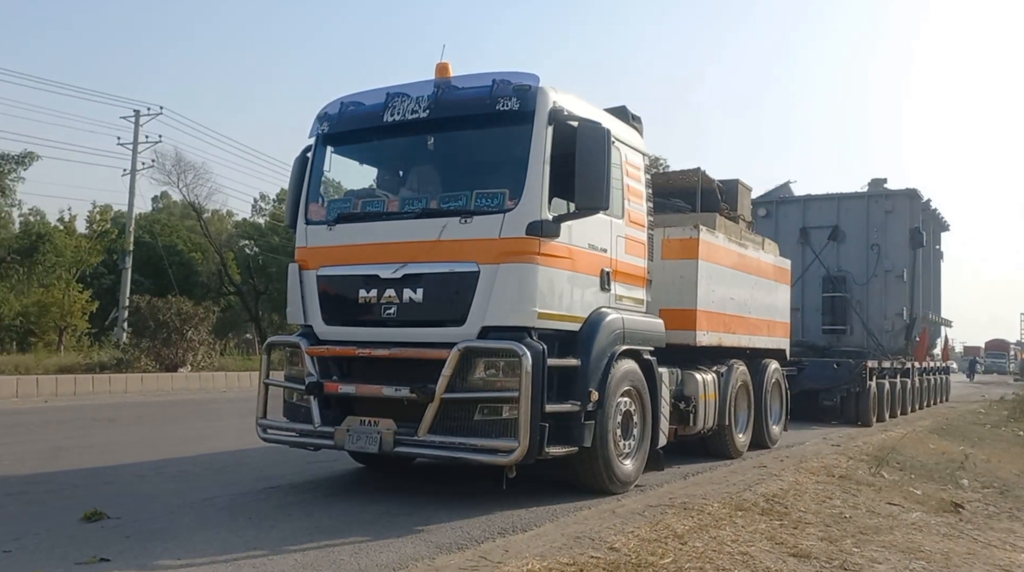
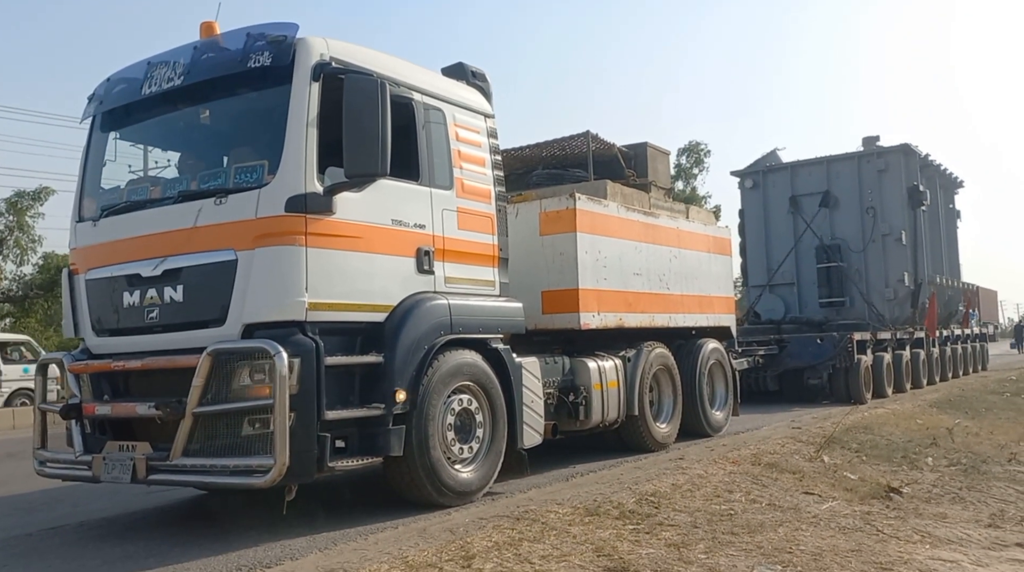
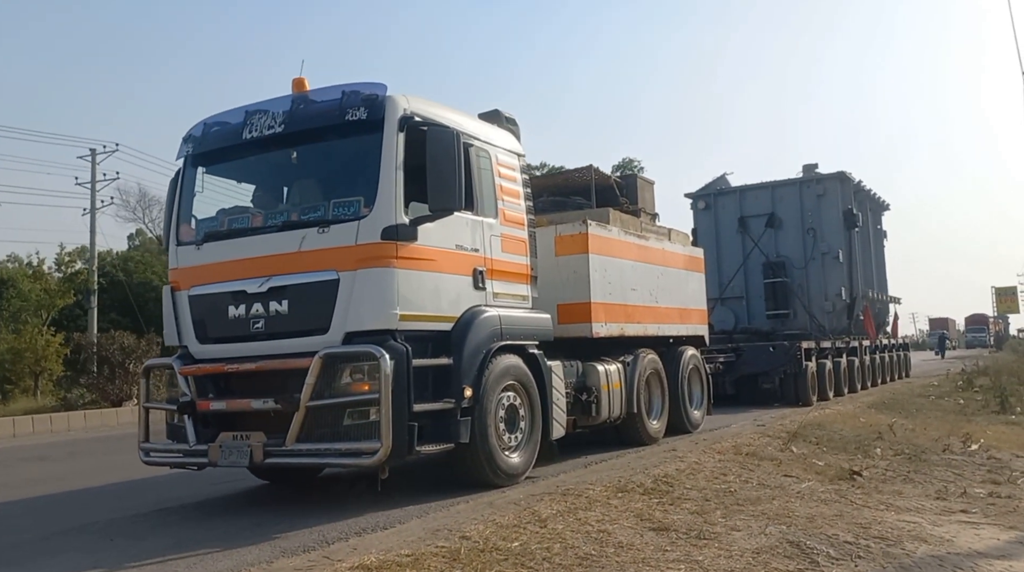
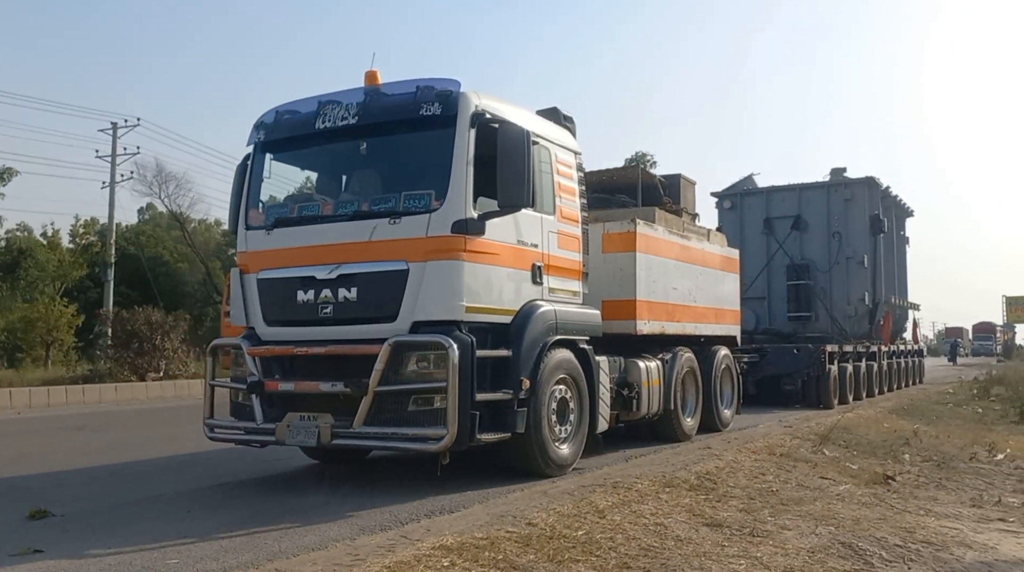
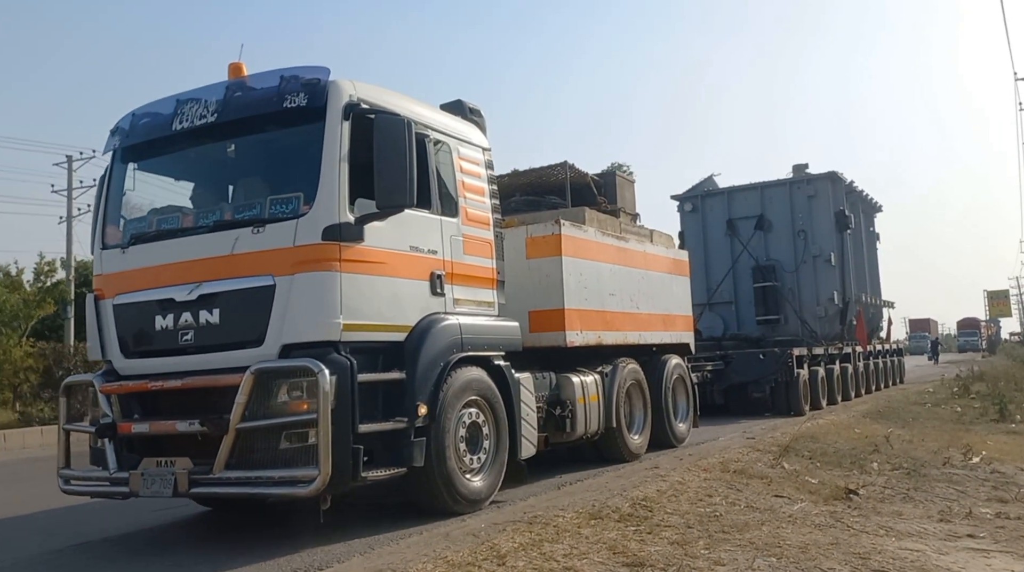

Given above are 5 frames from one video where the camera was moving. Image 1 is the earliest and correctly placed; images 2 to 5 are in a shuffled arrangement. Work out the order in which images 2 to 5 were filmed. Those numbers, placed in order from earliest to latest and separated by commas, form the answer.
4, 3, 5, 2
